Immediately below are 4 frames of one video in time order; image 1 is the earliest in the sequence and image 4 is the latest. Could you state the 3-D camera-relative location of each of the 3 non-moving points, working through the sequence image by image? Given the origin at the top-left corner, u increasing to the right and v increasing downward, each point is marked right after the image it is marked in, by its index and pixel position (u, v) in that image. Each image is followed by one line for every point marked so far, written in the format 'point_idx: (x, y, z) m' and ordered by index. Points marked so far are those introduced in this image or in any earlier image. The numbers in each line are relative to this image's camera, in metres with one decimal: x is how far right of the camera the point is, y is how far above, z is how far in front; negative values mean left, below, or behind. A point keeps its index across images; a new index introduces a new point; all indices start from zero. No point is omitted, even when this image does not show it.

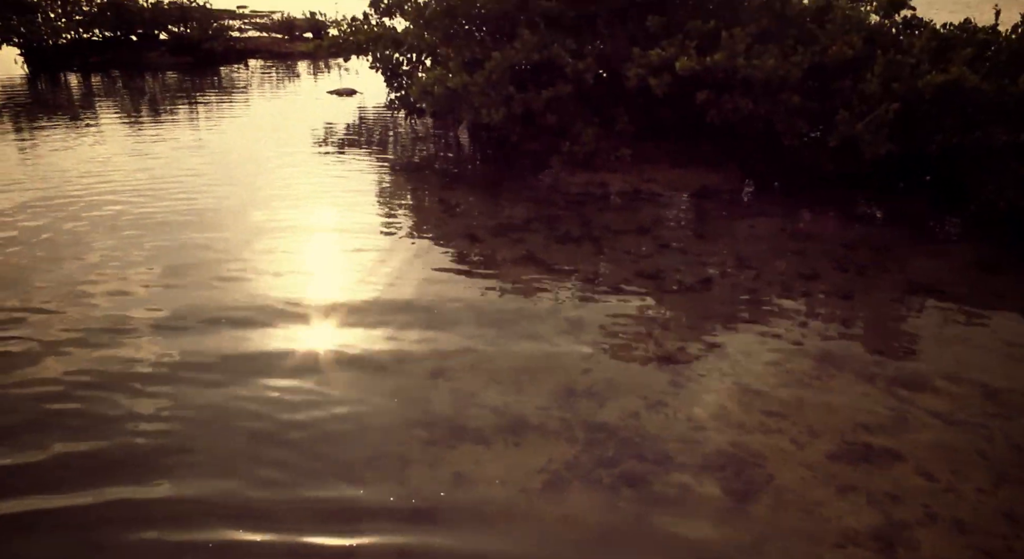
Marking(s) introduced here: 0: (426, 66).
0: (-1.4, +3.5, +13.4) m
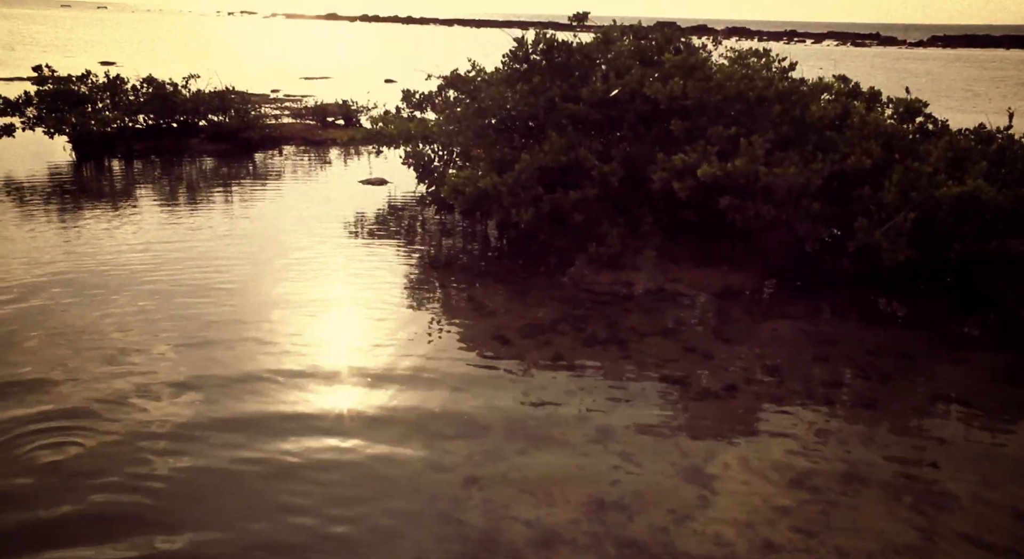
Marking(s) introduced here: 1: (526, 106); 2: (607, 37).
0: (-1.0, +2.0, +13.9) m
1: (+0.2, +2.7, +12.4) m
2: (+1.6, +4.1, +13.6) m
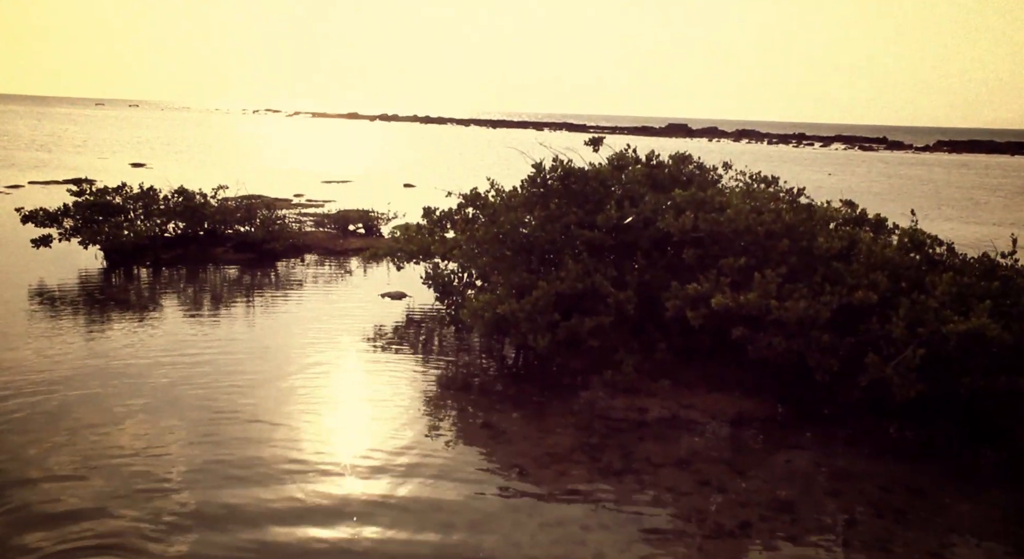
0: (-0.7, -0.1, +14.4) m
1: (+0.5, +0.8, +13.0) m
2: (+1.9, +2.0, +14.3) m
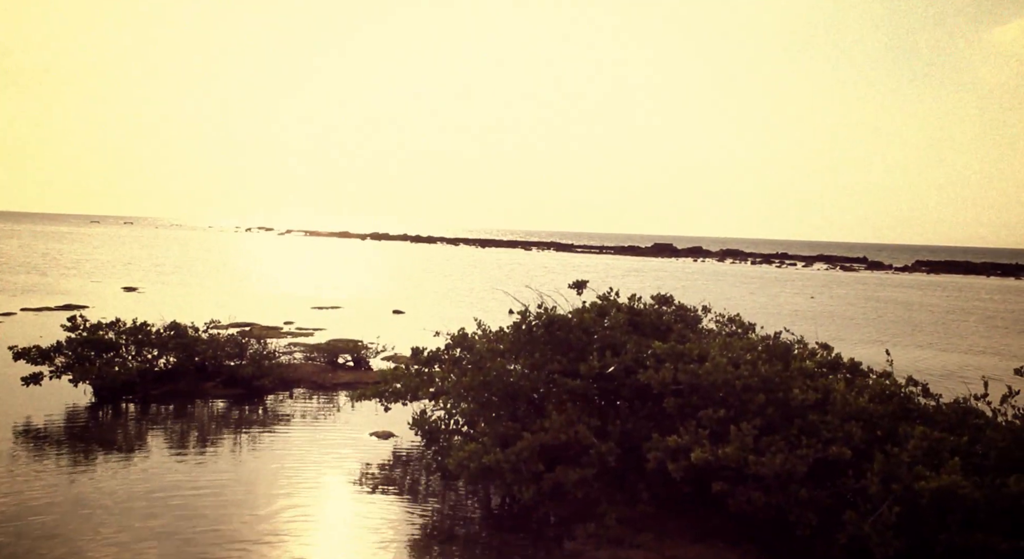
0: (-0.9, -2.7, +14.6) m
1: (+0.3, -1.7, +13.3) m
2: (+1.7, -0.6, +14.8) m
